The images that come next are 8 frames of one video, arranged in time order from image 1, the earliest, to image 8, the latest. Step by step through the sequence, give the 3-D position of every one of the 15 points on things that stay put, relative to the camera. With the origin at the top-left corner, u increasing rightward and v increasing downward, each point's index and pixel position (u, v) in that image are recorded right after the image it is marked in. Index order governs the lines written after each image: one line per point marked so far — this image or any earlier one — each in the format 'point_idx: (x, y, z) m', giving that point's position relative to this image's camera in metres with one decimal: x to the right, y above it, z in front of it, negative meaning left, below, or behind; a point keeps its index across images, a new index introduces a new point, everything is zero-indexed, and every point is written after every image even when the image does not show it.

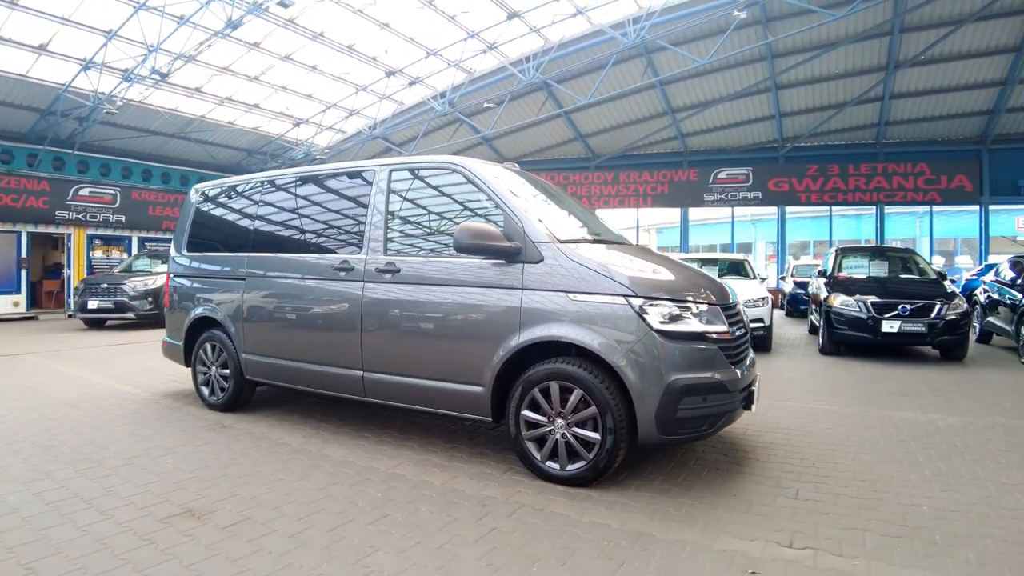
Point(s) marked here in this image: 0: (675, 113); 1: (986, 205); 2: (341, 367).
0: (+5.2, +5.8, +19.8) m
1: (+15.7, +2.7, +19.3) m
2: (-1.3, -0.6, +4.5) m
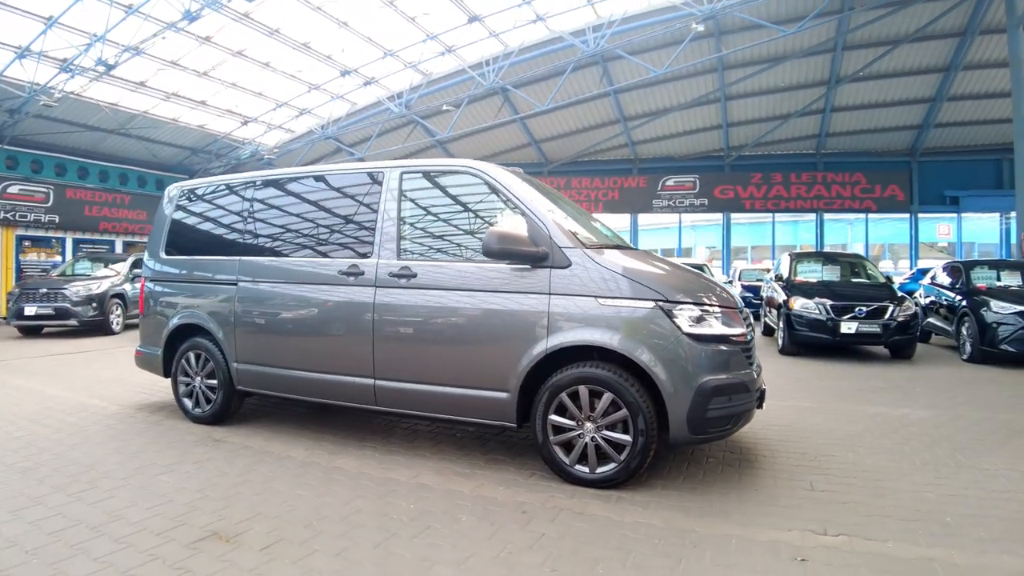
0: (+3.8, +5.6, +20.3) m
1: (+14.2, +2.6, +20.8) m
2: (-1.2, -0.7, +4.4) m
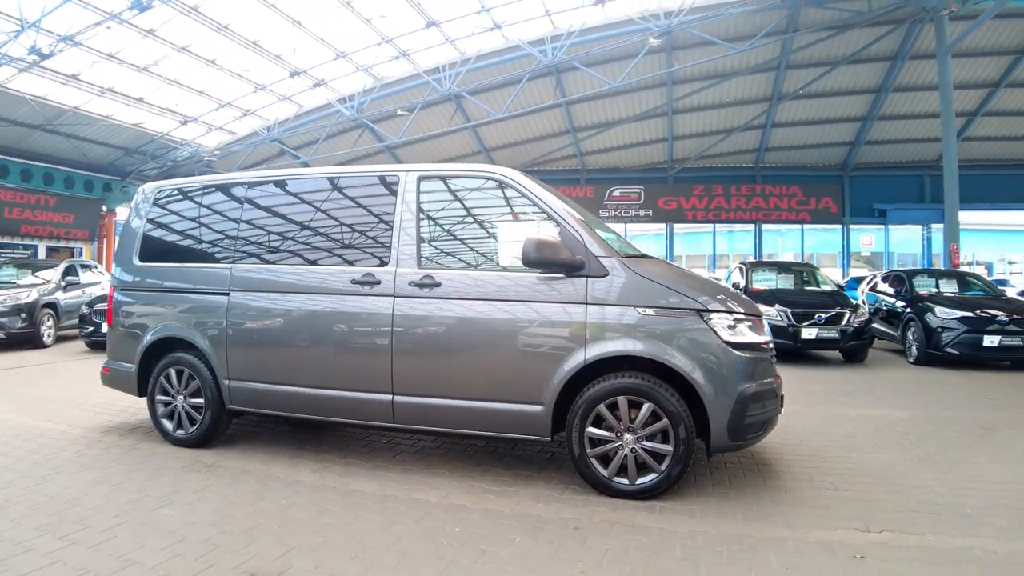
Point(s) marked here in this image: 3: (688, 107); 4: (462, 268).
0: (+2.2, +5.4, +20.5) m
1: (+12.5, +2.4, +22.1) m
2: (-1.0, -0.7, +4.1) m
3: (+5.5, +5.7, +18.8) m
4: (-0.3, +0.1, +4.0) m
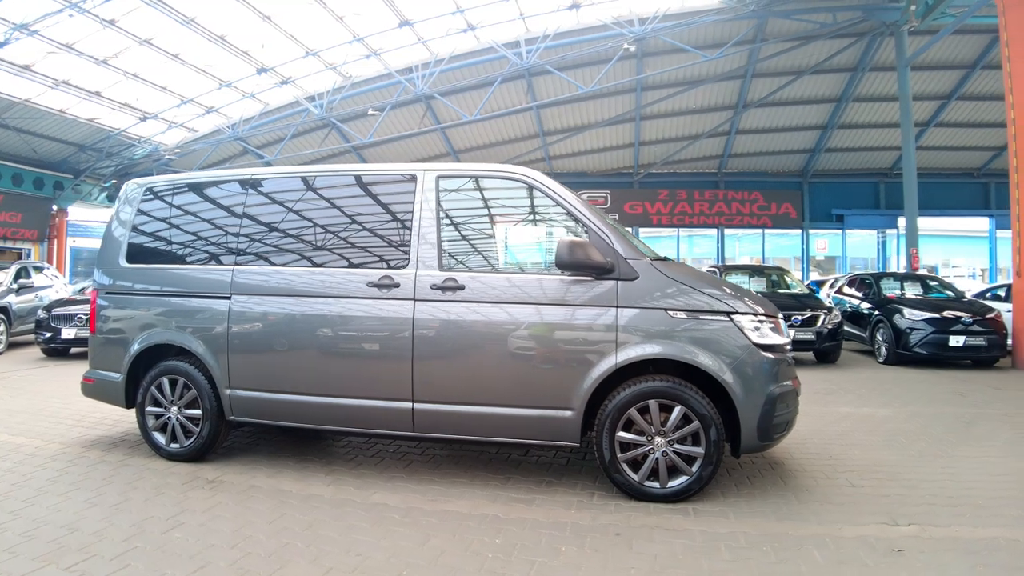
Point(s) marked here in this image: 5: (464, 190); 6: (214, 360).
0: (+1.1, +5.3, +20.6) m
1: (+11.3, +2.3, +22.9) m
2: (-0.9, -0.7, +3.9) m
3: (+4.6, +5.6, +19.0) m
4: (-0.1, +0.1, +3.9) m
5: (-0.3, +0.7, +4.1) m
6: (-2.1, -0.5, +4.2) m
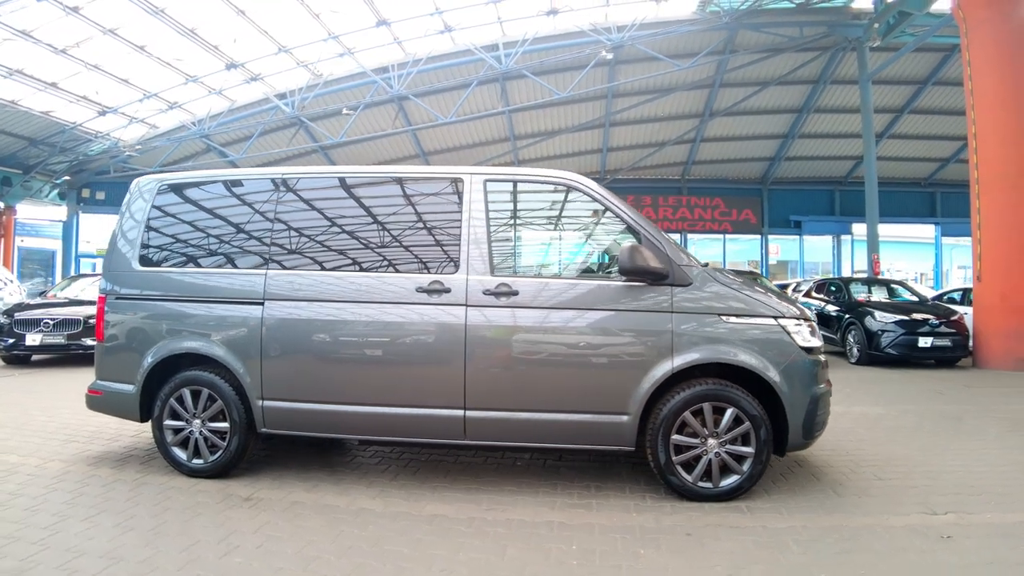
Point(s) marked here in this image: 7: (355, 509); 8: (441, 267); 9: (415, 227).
0: (+0.1, +5.1, +20.6) m
1: (+10.1, +2.1, +23.7) m
2: (-0.6, -0.8, +3.9) m
3: (+3.7, +5.5, +19.4) m
4: (+0.2, +0.1, +3.9) m
5: (0.0, +0.6, +4.0) m
6: (-1.8, -0.5, +4.0) m
7: (-0.9, -1.3, +3.5) m
8: (-0.5, +0.1, +3.9) m
9: (-0.7, +0.4, +4.0) m
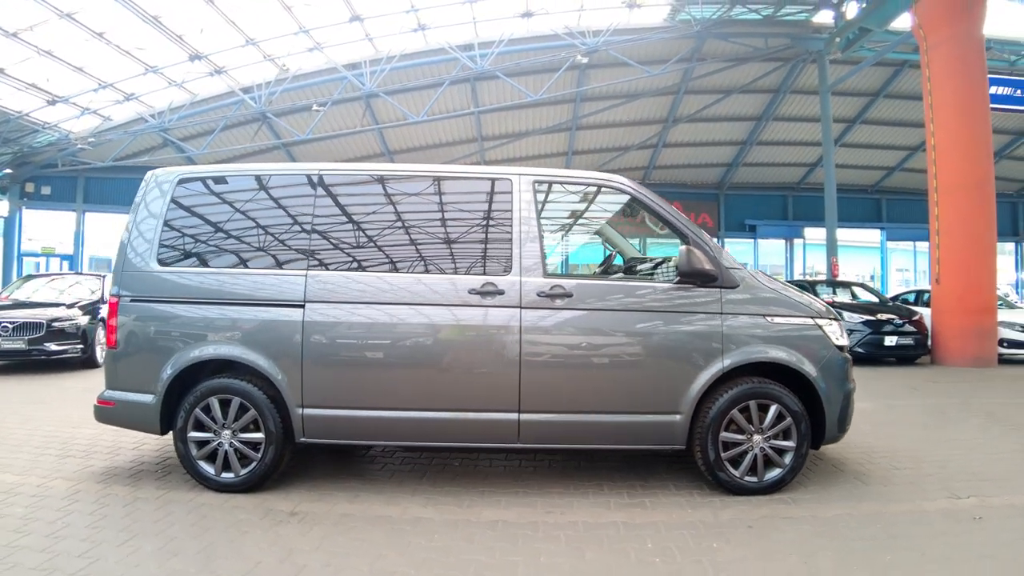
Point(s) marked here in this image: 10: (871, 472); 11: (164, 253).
0: (-1.0, +5.1, +20.6) m
1: (+8.7, +2.1, +24.5) m
2: (-0.3, -0.8, +3.8) m
3: (+2.7, +5.4, +19.6) m
4: (+0.5, +0.1, +3.9) m
5: (+0.3, +0.6, +4.0) m
6: (-1.5, -0.6, +3.9) m
7: (-0.6, -1.3, +3.4) m
8: (-0.2, +0.1, +3.9) m
9: (-0.4, +0.4, +3.9) m
10: (+2.7, -1.4, +4.4) m
11: (-2.4, +0.3, +4.1) m
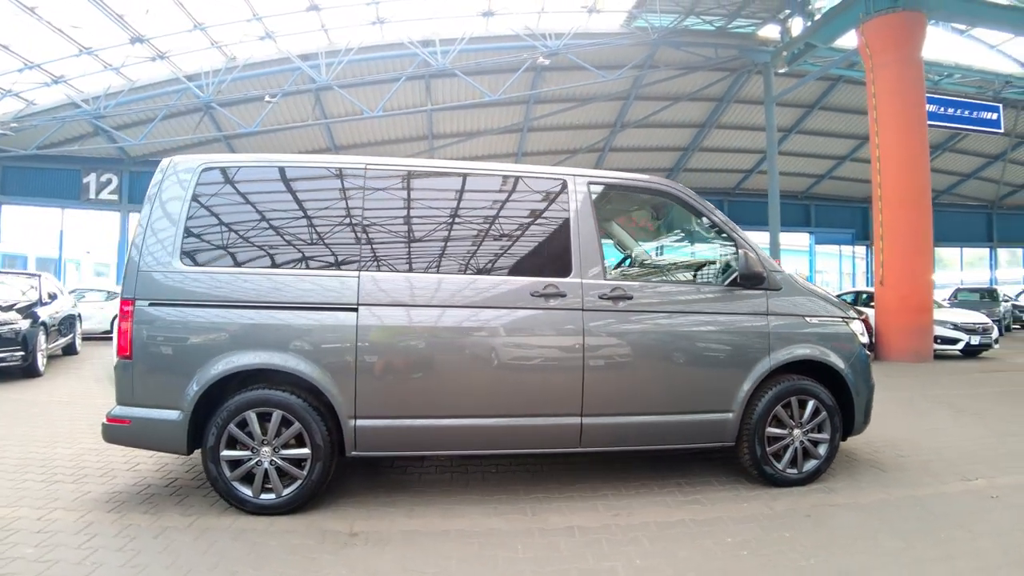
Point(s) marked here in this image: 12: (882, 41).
0: (-2.6, +5.1, +20.3) m
1: (+6.5, +2.1, +25.4) m
2: (+0.1, -0.8, +3.7) m
3: (+1.1, +5.4, +19.8) m
4: (+0.8, 0.0, +3.9) m
5: (+0.6, +0.6, +4.0) m
6: (-1.2, -0.6, +3.7) m
7: (-0.2, -1.3, +3.3) m
8: (+0.2, +0.1, +3.8) m
9: (0.0, +0.4, +3.9) m
10: (+2.9, -1.4, +4.7) m
11: (-2.1, +0.2, +3.8) m
12: (+6.9, +4.6, +11.1) m
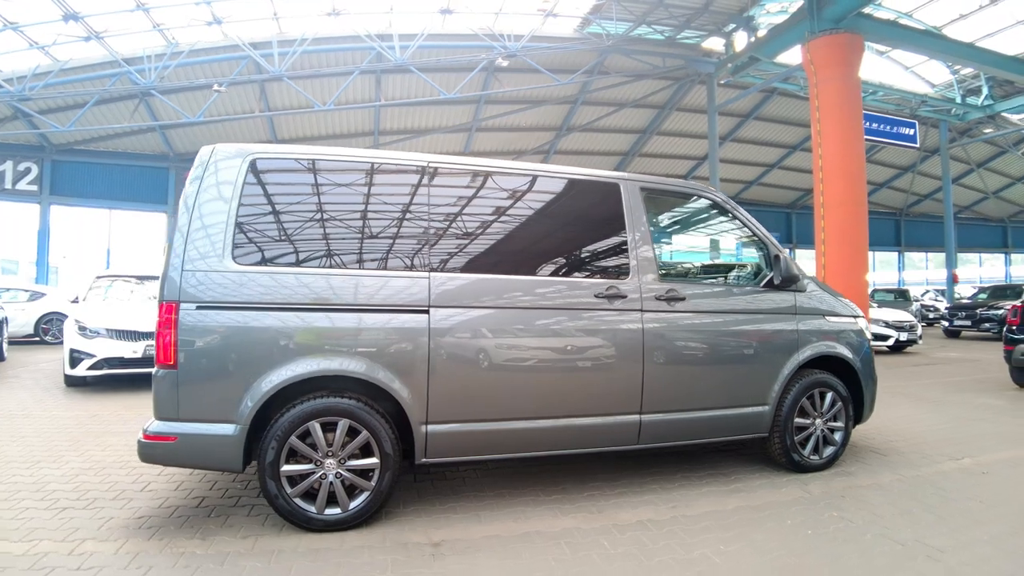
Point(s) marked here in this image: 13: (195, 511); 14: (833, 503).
0: (-4.3, +5.1, +19.9) m
1: (+4.1, +2.1, +26.1) m
2: (+0.5, -0.8, +3.8) m
3: (-0.5, +5.4, +19.9) m
4: (+1.2, 0.0, +4.1) m
5: (+0.9, +0.6, +4.2) m
6: (-0.8, -0.6, +3.6) m
7: (+0.2, -1.3, +3.4) m
8: (+0.6, +0.1, +3.9) m
9: (+0.3, +0.4, +3.9) m
10: (+3.2, -1.4, +5.1) m
11: (-1.7, +0.2, +3.6) m
12: (+6.3, +4.6, +12.0) m
13: (-2.1, -1.4, +3.9) m
14: (+2.0, -1.4, +3.7) m
